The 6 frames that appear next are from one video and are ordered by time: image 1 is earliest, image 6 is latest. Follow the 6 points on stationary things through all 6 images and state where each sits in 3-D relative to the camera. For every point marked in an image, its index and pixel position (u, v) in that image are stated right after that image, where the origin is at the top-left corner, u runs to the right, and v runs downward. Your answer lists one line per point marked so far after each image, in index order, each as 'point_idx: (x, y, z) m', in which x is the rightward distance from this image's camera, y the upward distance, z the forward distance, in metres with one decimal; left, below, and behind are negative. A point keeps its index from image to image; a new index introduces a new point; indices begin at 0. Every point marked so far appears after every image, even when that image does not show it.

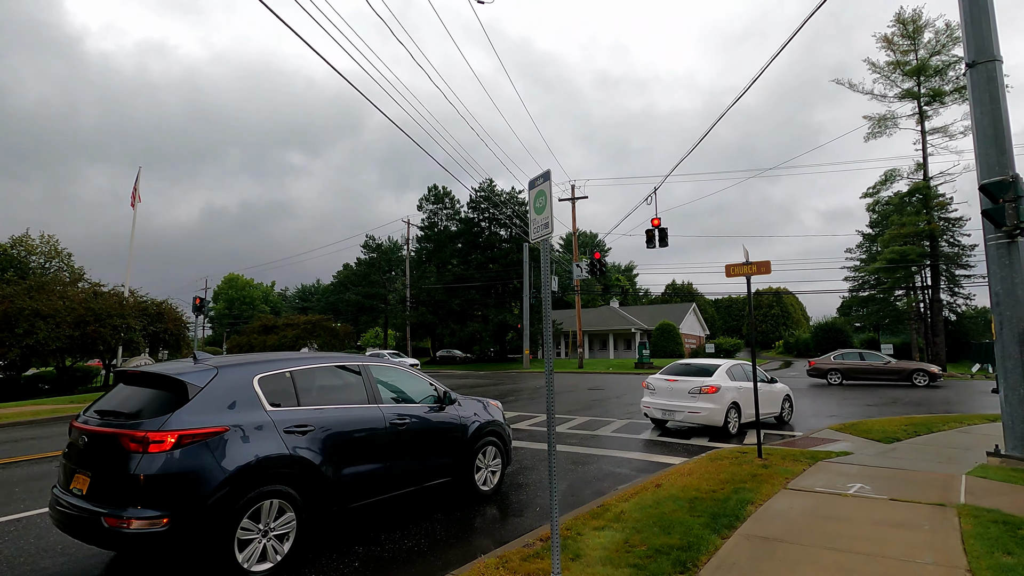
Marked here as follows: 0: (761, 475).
0: (+3.0, -2.3, +6.5) m
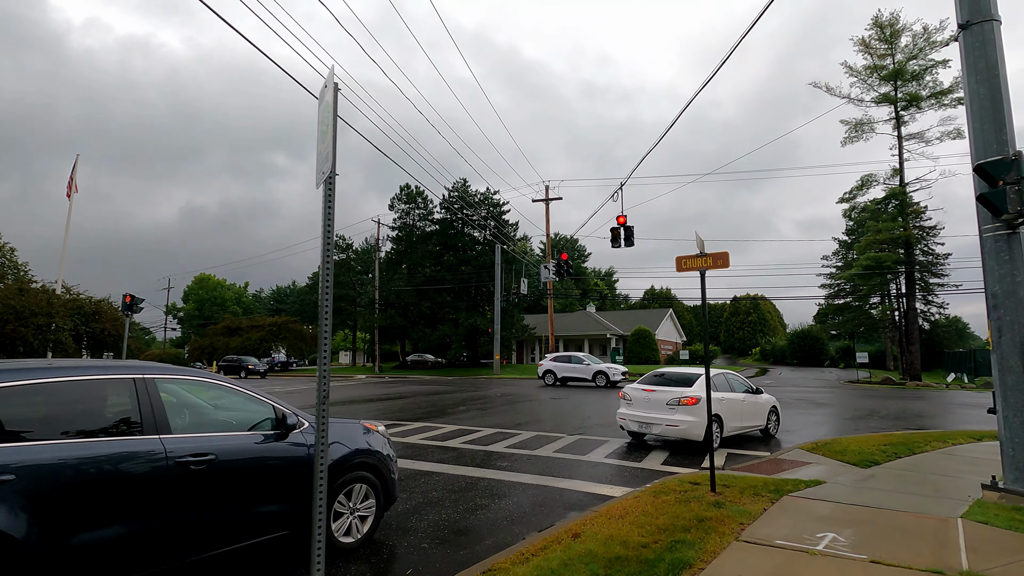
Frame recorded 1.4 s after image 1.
0: (+1.9, -2.2, +5.2) m
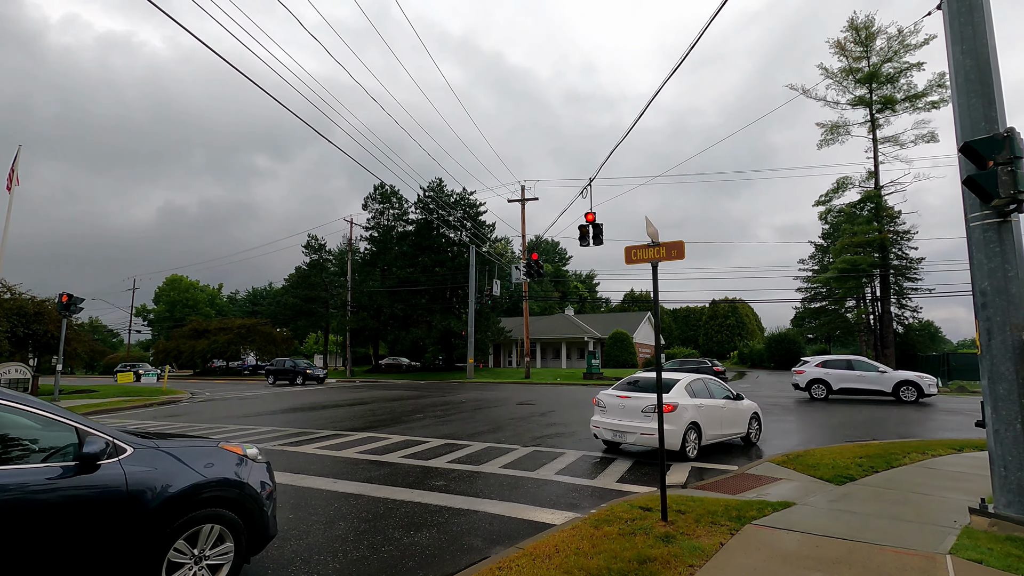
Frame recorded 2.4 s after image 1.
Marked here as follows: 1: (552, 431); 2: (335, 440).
0: (+1.1, -2.2, +4.3) m
1: (+0.9, -3.4, +12.7) m
2: (-3.5, -3.0, +10.7) m
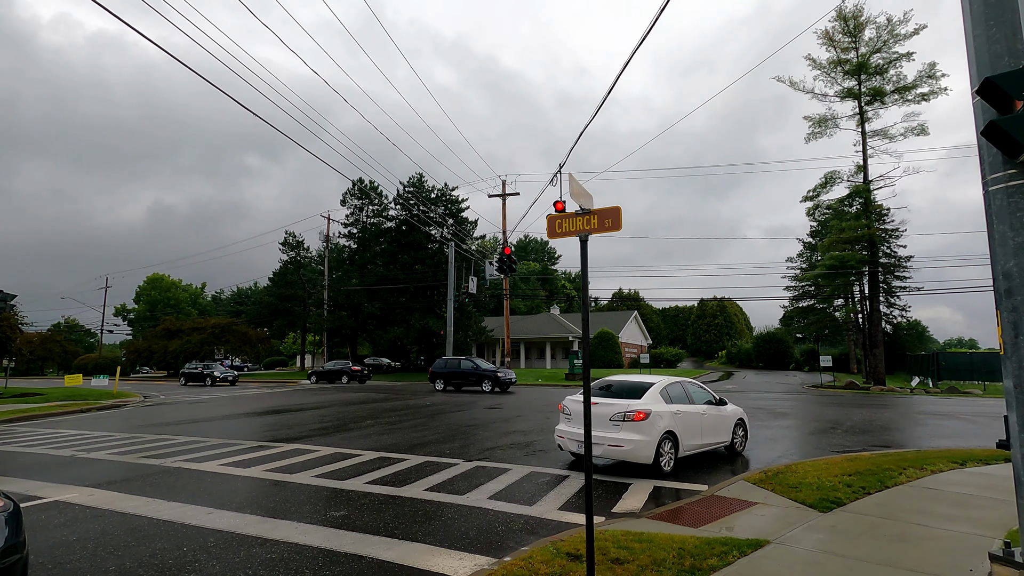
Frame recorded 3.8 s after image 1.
0: (+0.2, -2.0, +3.0) m
1: (-0.1, -3.2, +11.4) m
2: (-4.5, -2.9, +9.3) m
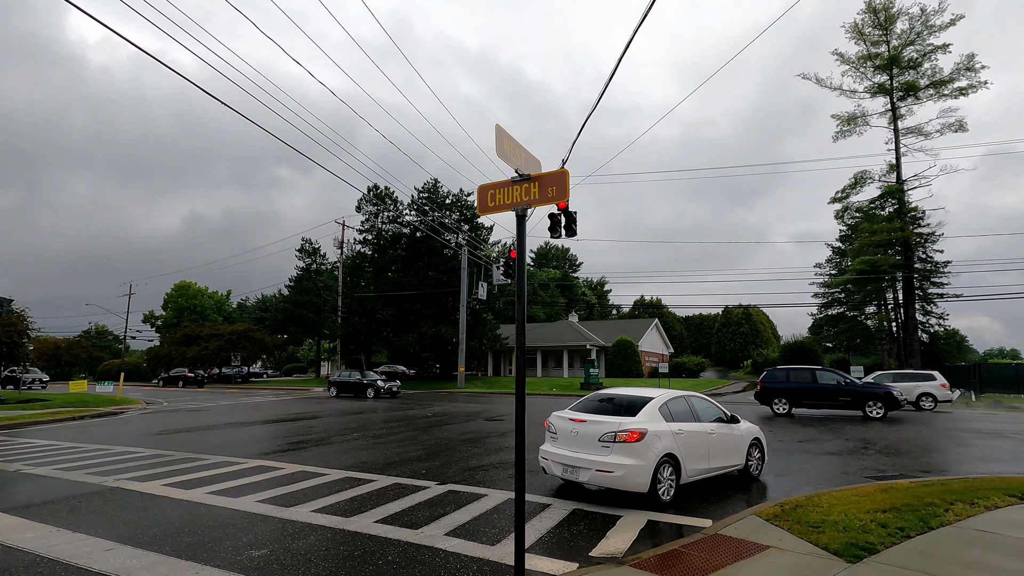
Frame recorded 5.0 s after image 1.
0: (-0.3, -1.9, +1.9) m
1: (-0.3, -3.3, +10.4) m
2: (-4.8, -2.9, +8.5) m
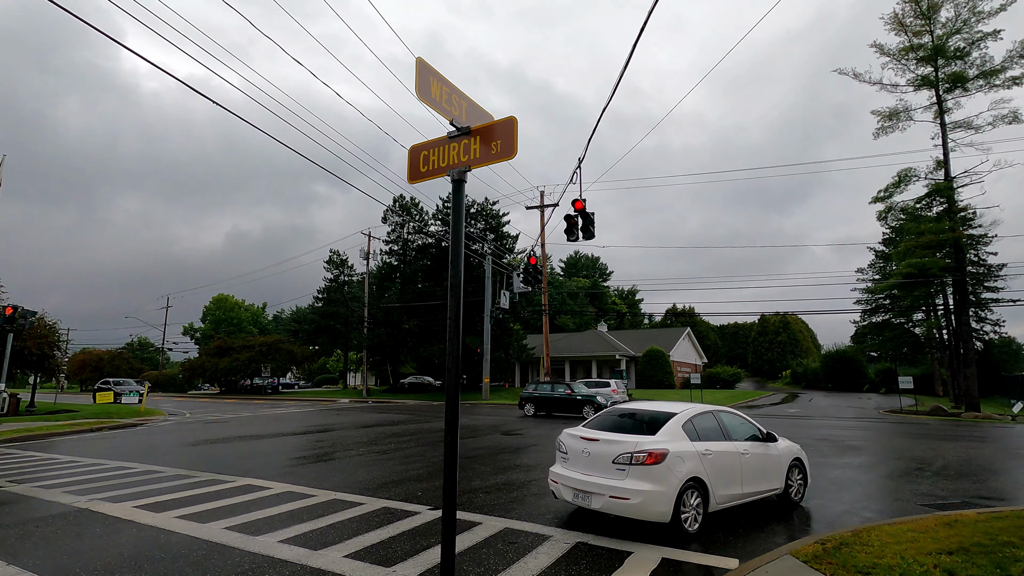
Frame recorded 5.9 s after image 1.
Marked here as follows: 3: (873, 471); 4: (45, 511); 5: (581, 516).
0: (-0.7, -1.9, +1.1) m
1: (-0.1, -3.3, +9.5) m
2: (-4.8, -3.0, +7.9) m
3: (+6.9, -3.5, +10.4) m
4: (-5.9, -2.8, +6.8) m
5: (+0.9, -3.1, +7.3) m
